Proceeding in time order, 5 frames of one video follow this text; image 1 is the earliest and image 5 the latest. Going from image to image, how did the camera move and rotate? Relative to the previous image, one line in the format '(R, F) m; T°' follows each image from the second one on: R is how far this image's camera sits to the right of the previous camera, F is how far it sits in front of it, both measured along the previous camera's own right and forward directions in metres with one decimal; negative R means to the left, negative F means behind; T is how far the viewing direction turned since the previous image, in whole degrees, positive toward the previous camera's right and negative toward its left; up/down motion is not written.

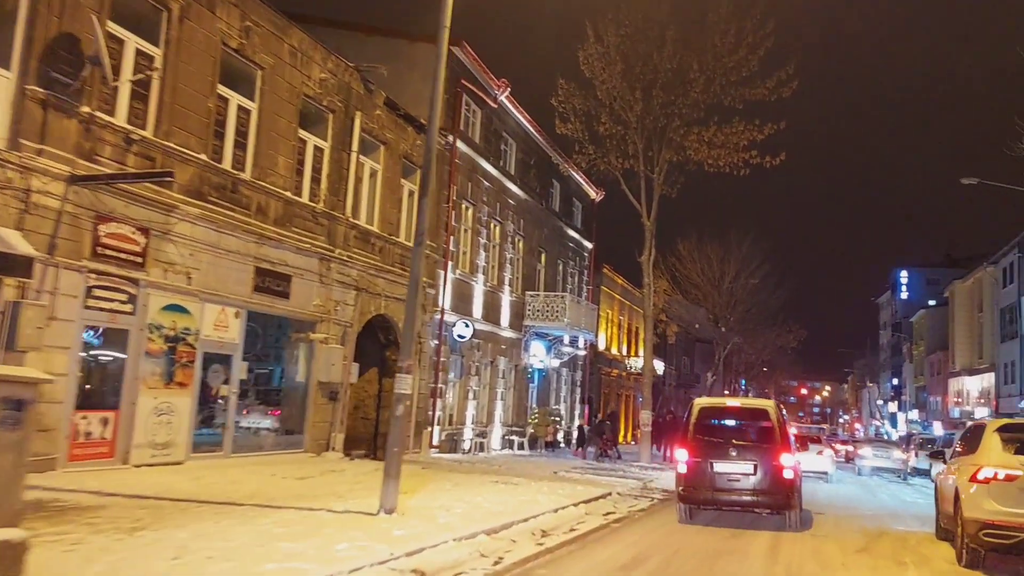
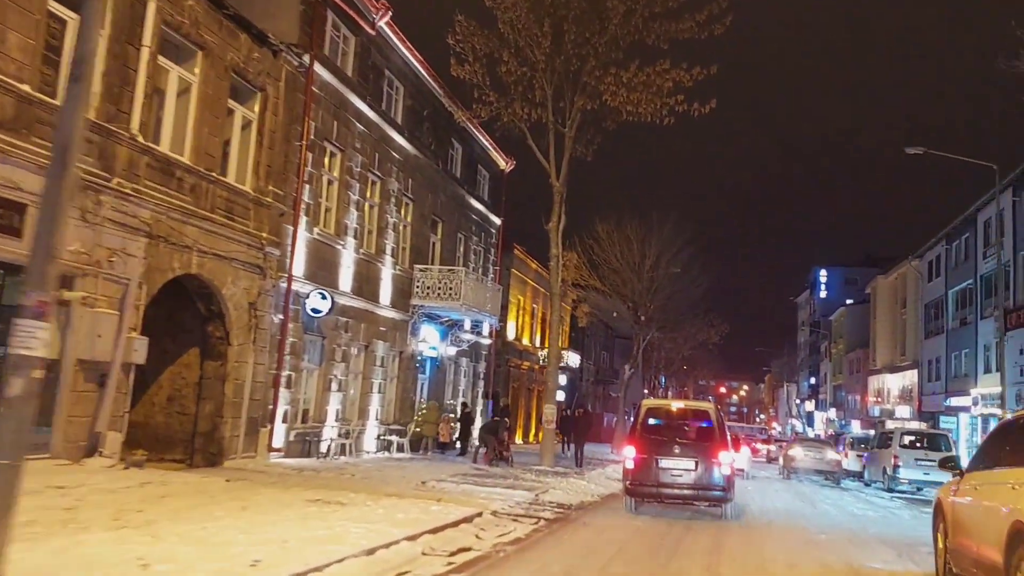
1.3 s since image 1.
(+1.5, +4.6) m; +5°
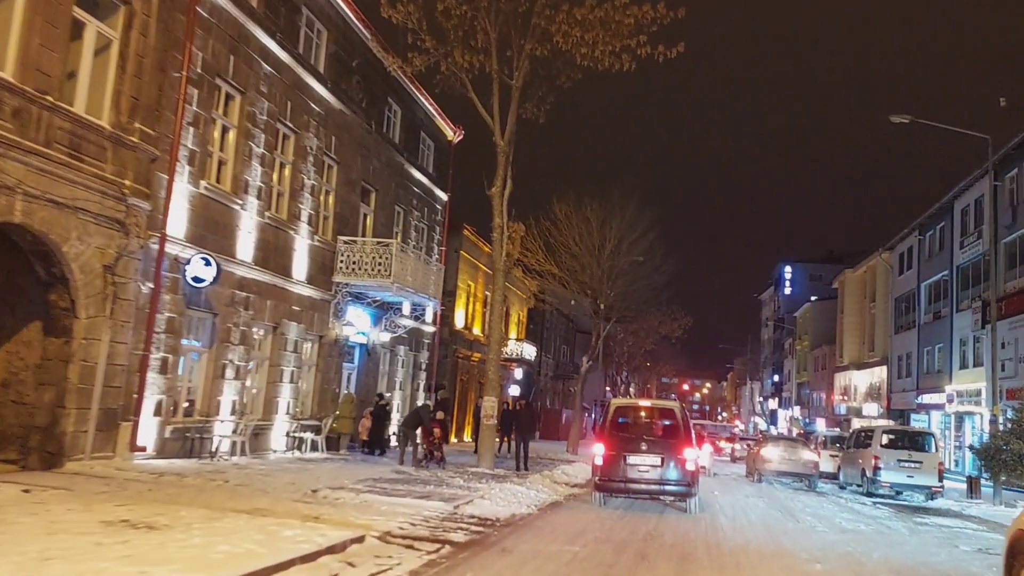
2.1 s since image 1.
(+0.9, +3.2) m; +3°
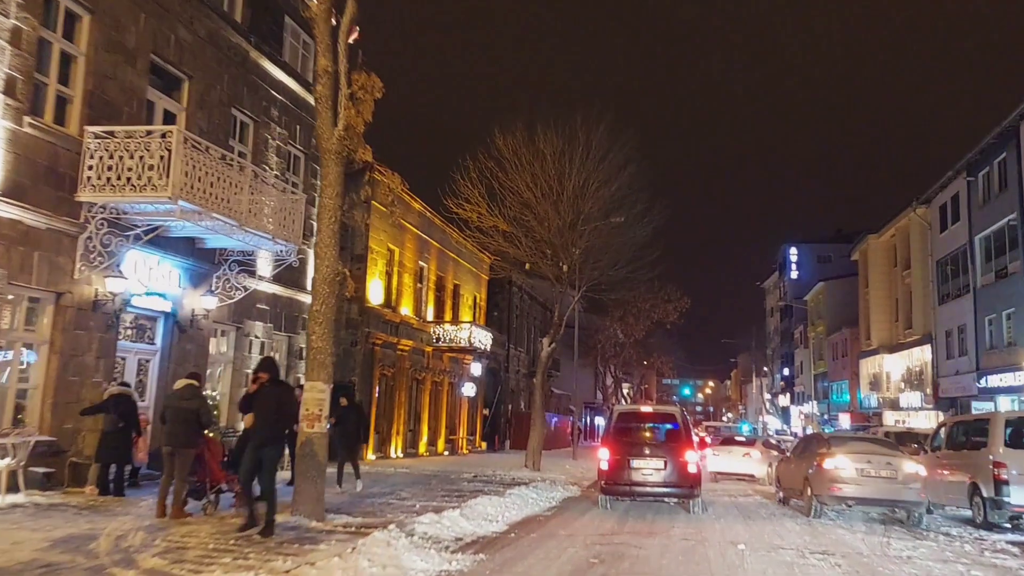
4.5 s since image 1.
(+2.3, +9.1) m; 0°
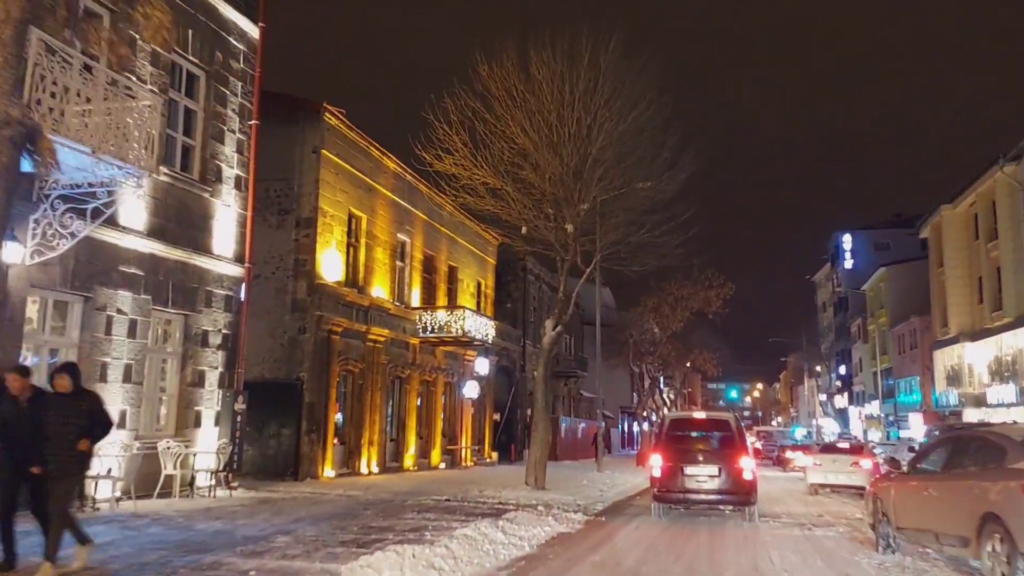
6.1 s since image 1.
(+1.3, +5.7) m; -3°
